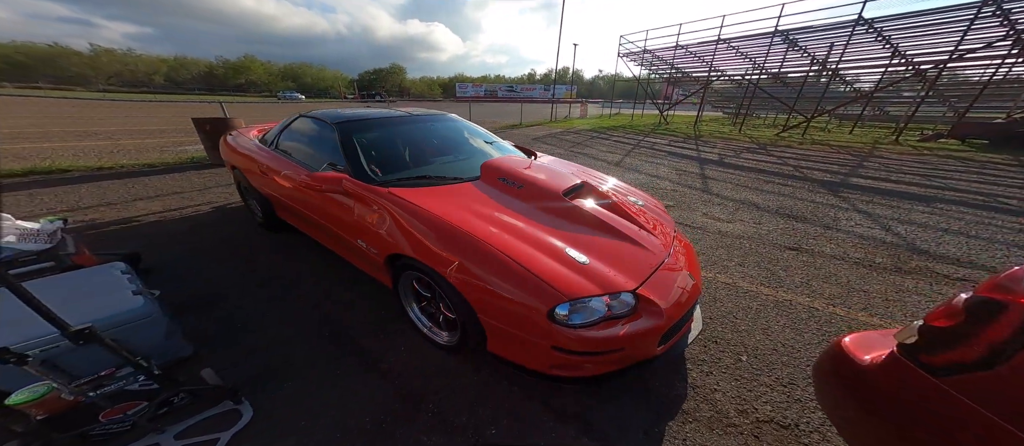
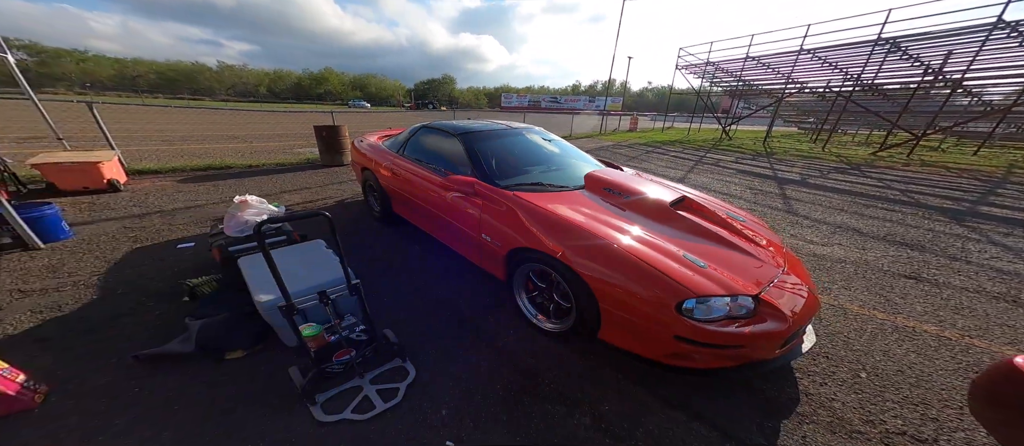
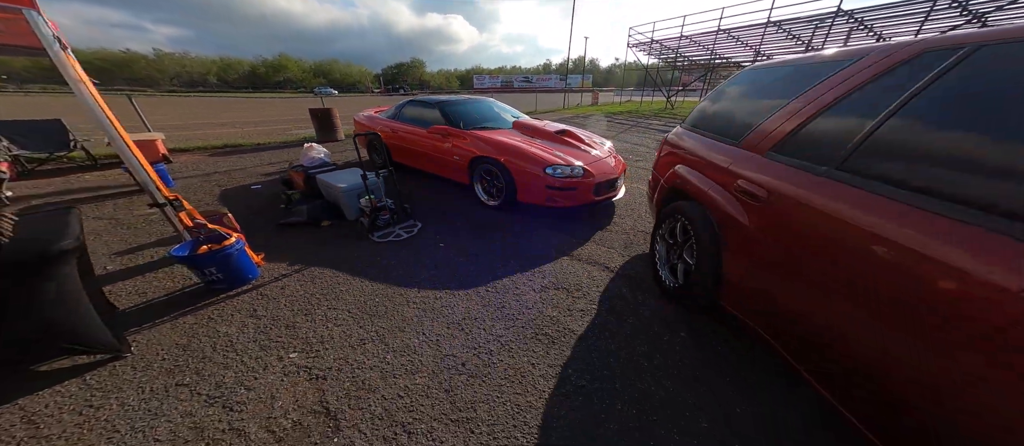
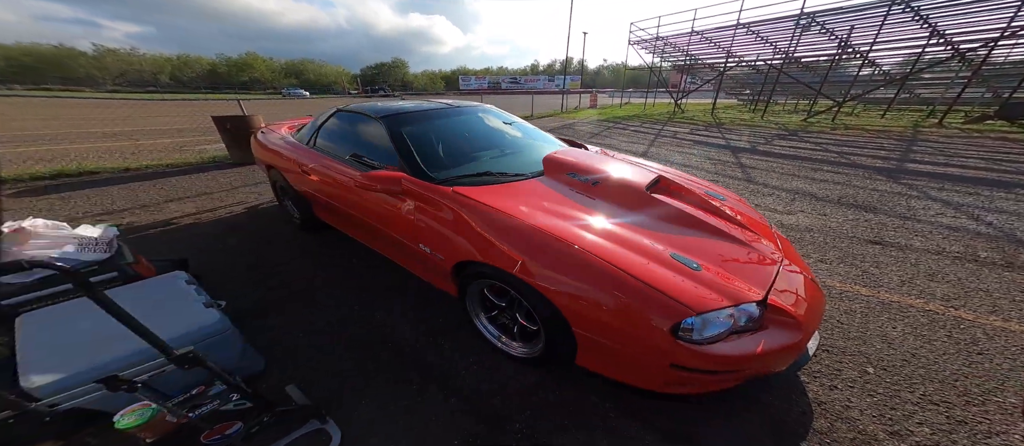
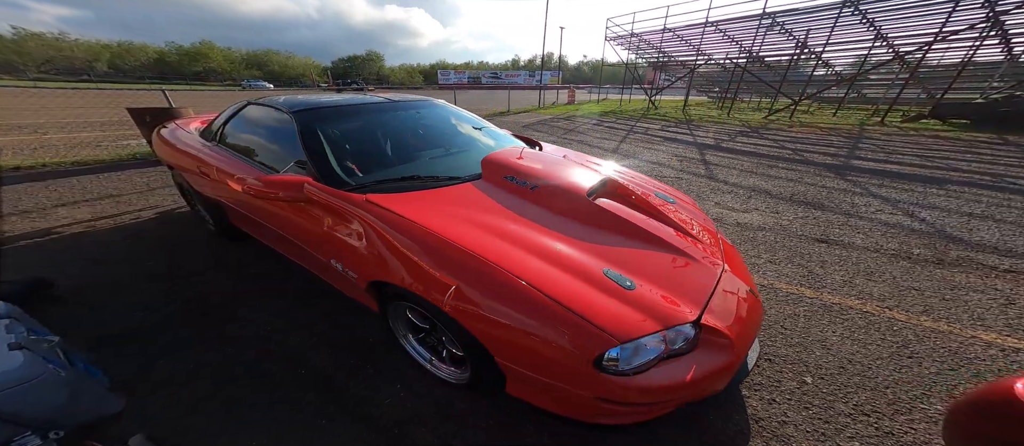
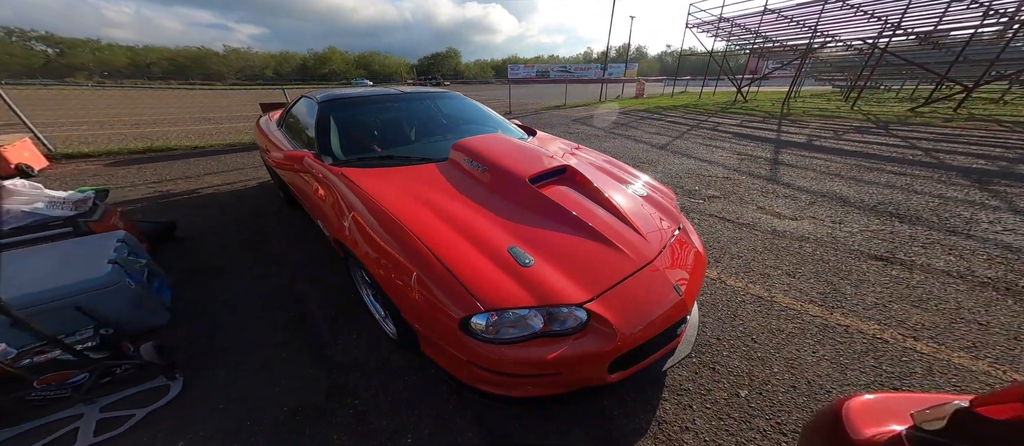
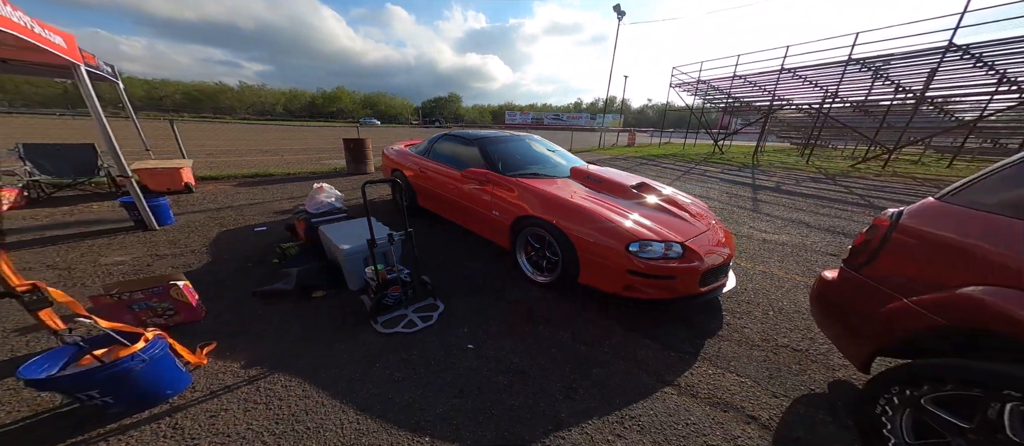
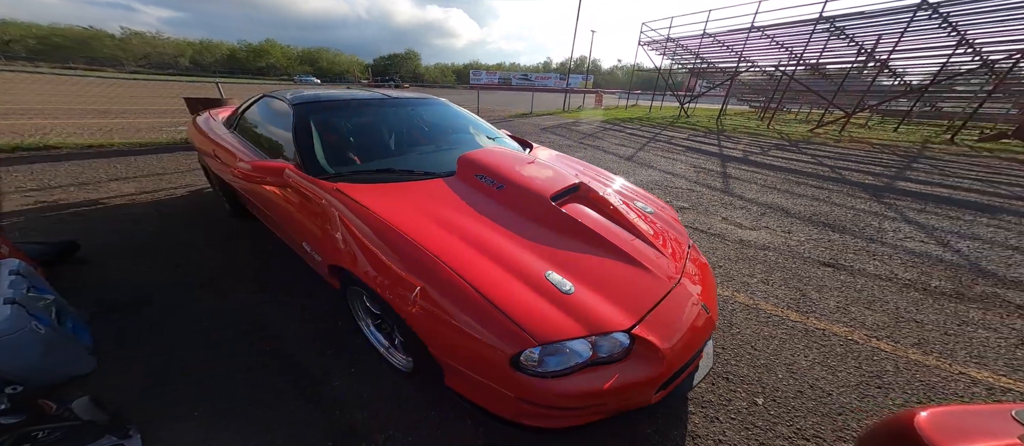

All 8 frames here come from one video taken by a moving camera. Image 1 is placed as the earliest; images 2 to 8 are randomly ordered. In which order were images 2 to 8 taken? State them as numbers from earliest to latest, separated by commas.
6, 8, 5, 4, 2, 7, 3
